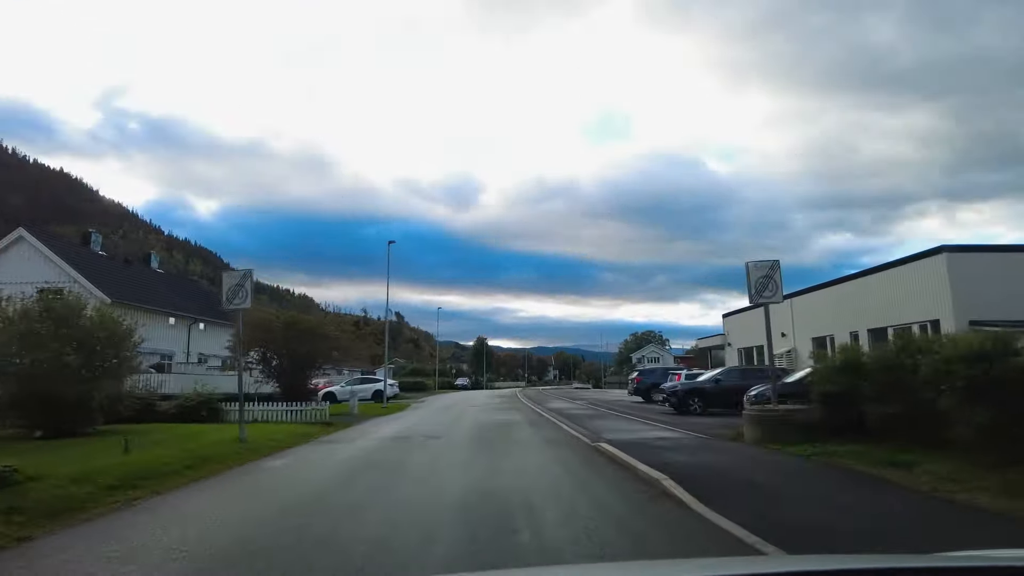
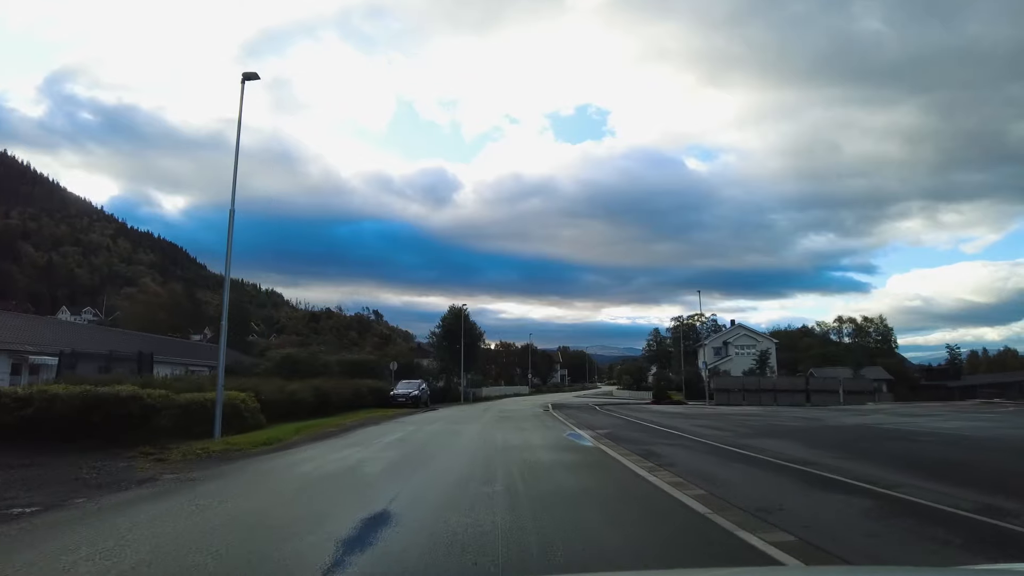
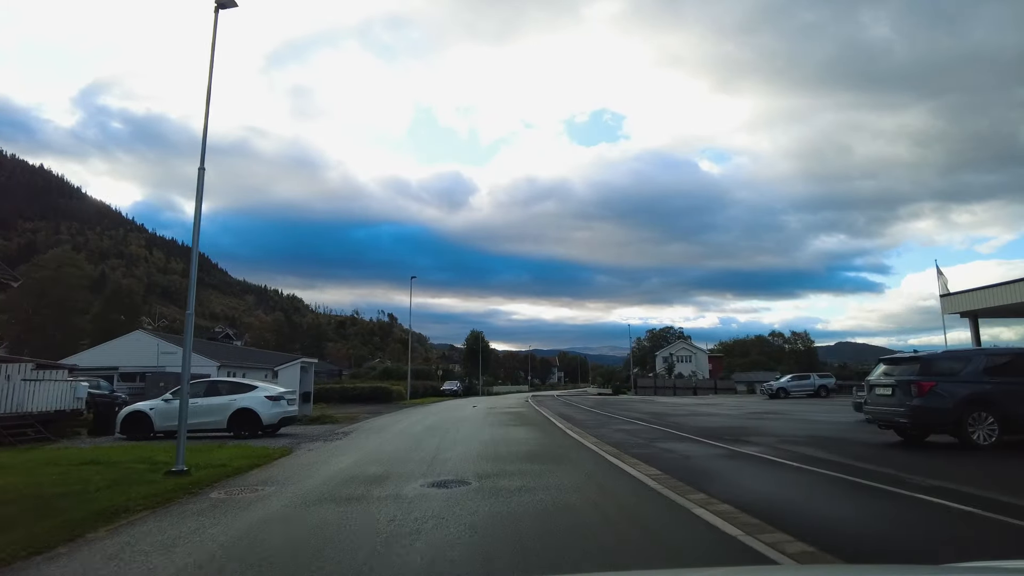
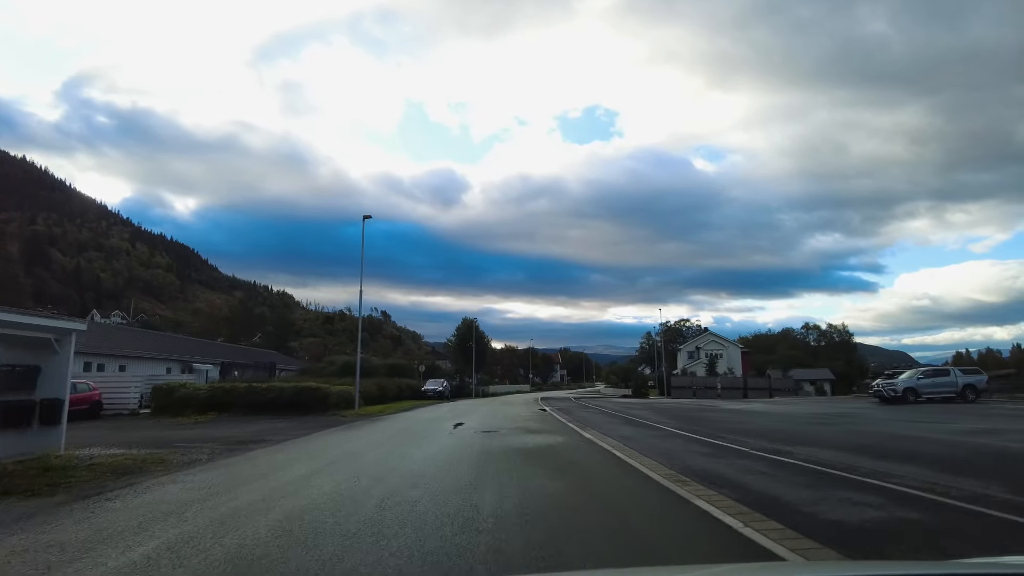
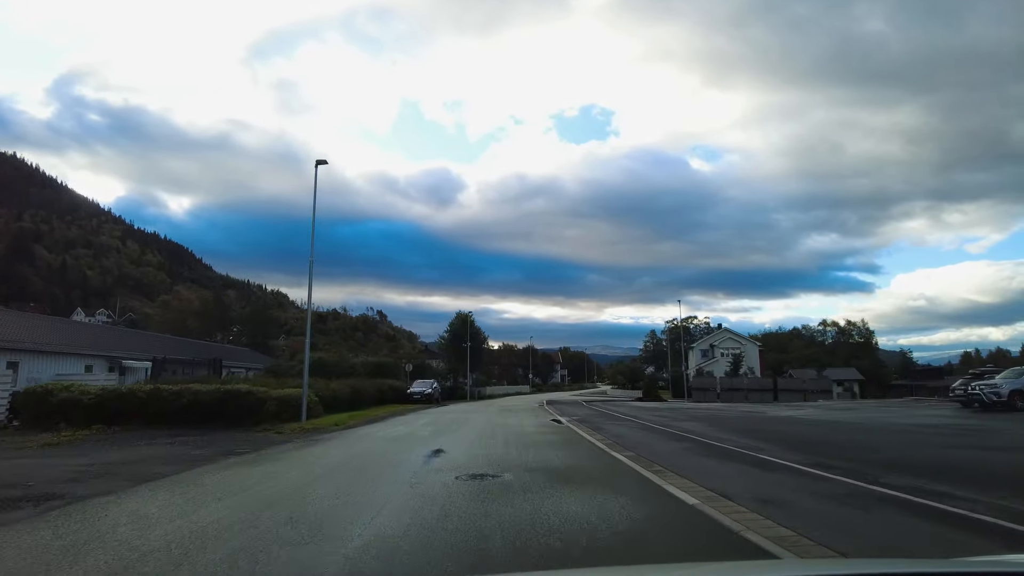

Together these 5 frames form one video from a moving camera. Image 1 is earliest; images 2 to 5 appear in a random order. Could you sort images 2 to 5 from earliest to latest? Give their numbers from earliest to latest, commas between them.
3, 4, 5, 2
